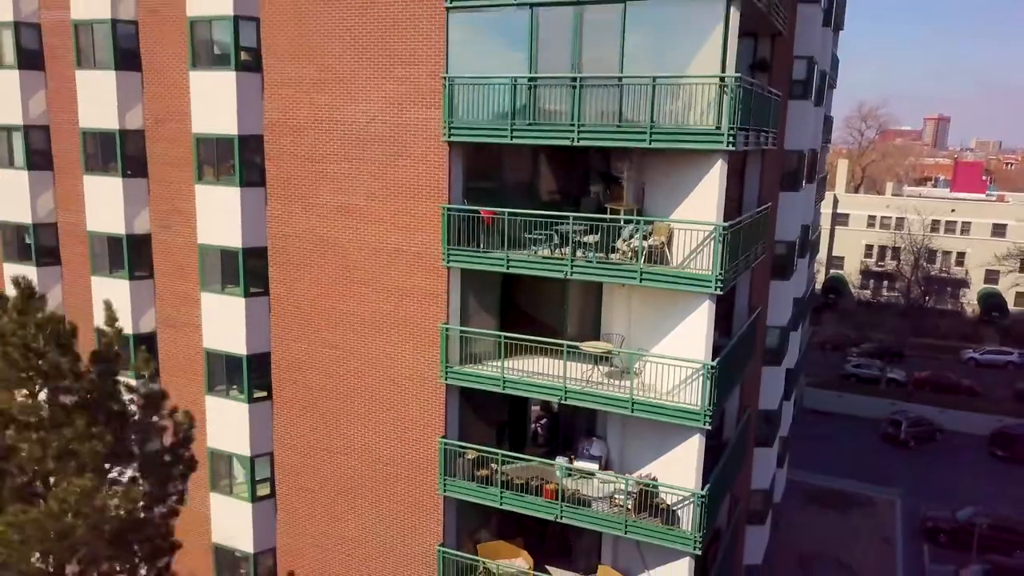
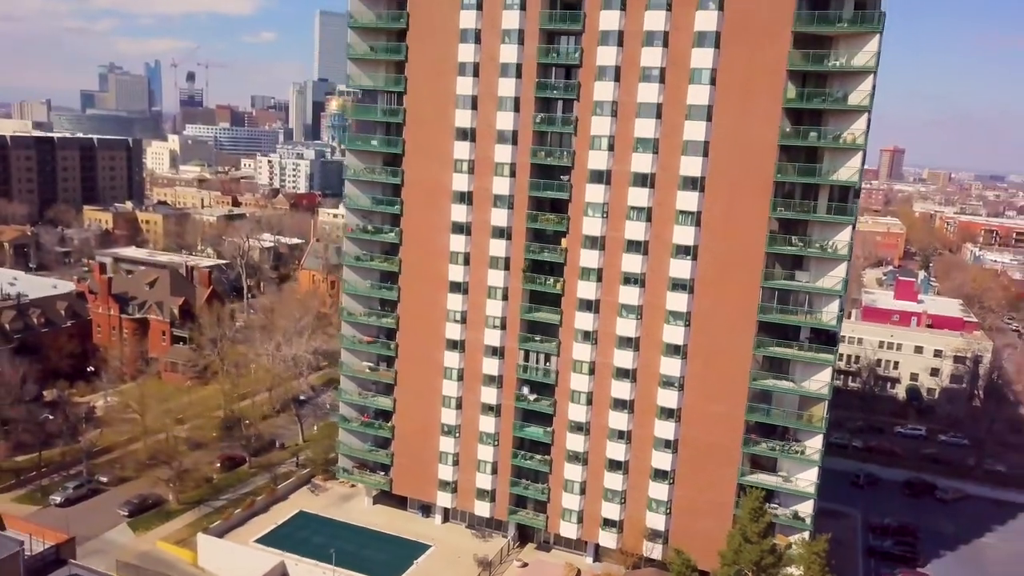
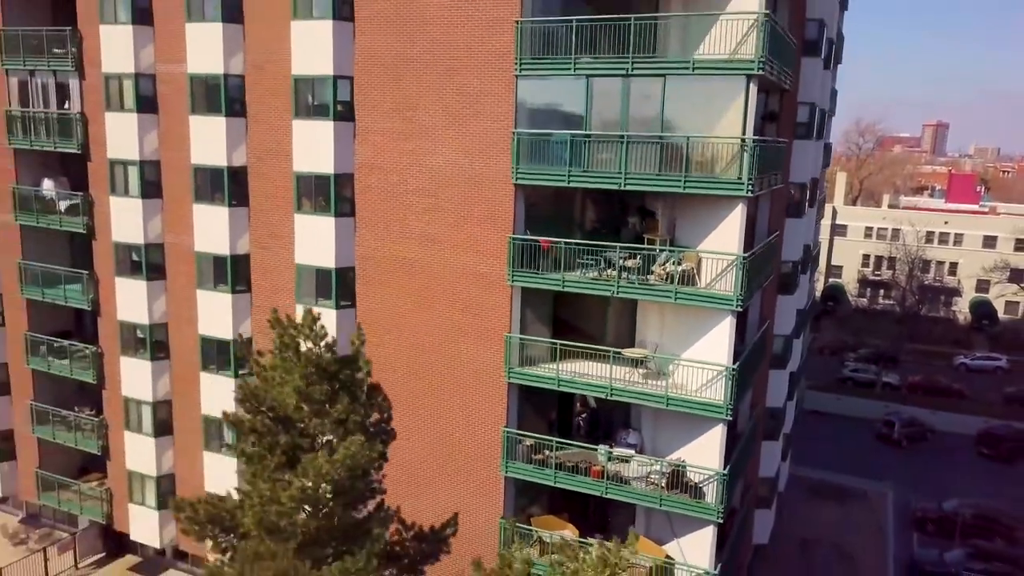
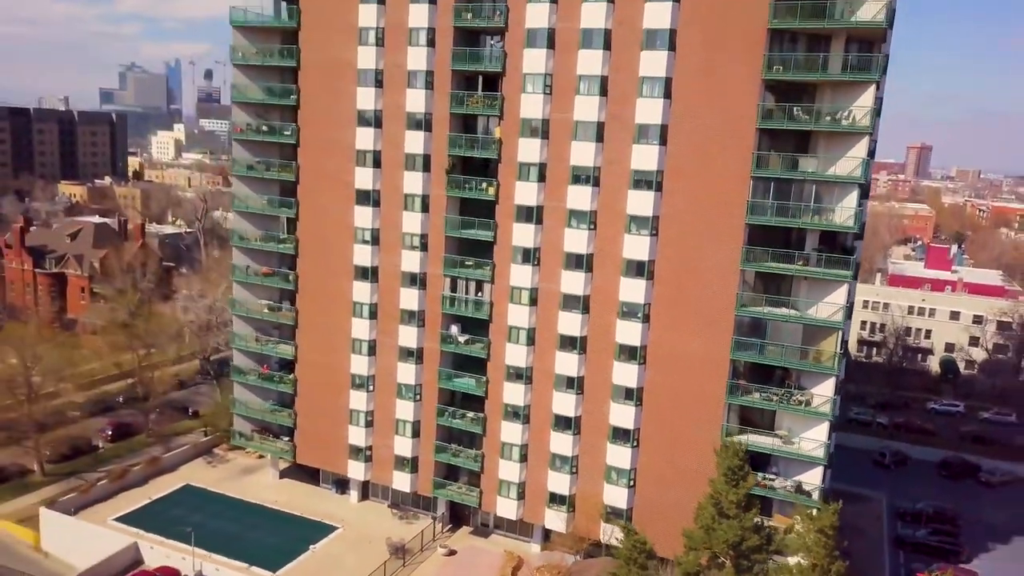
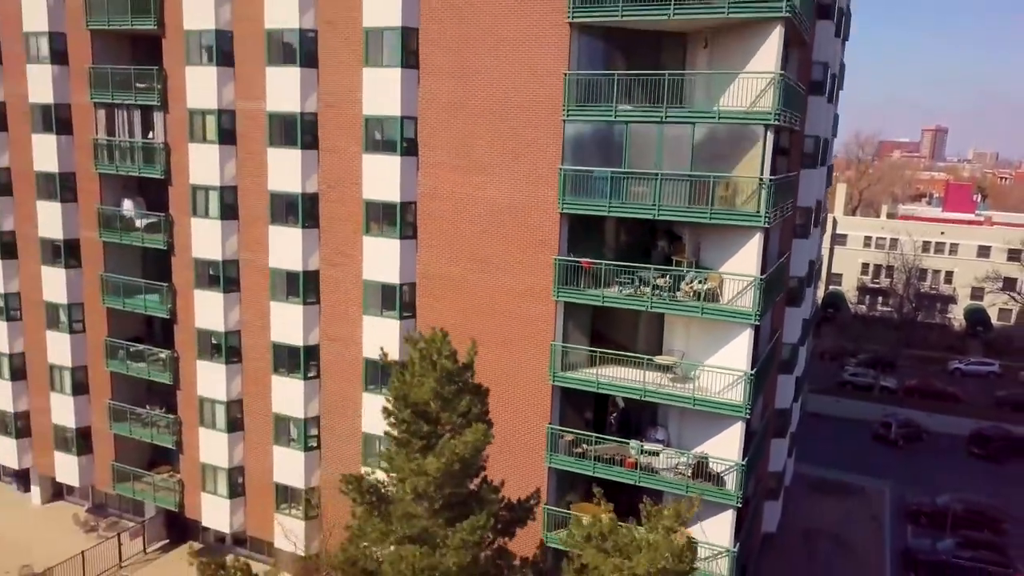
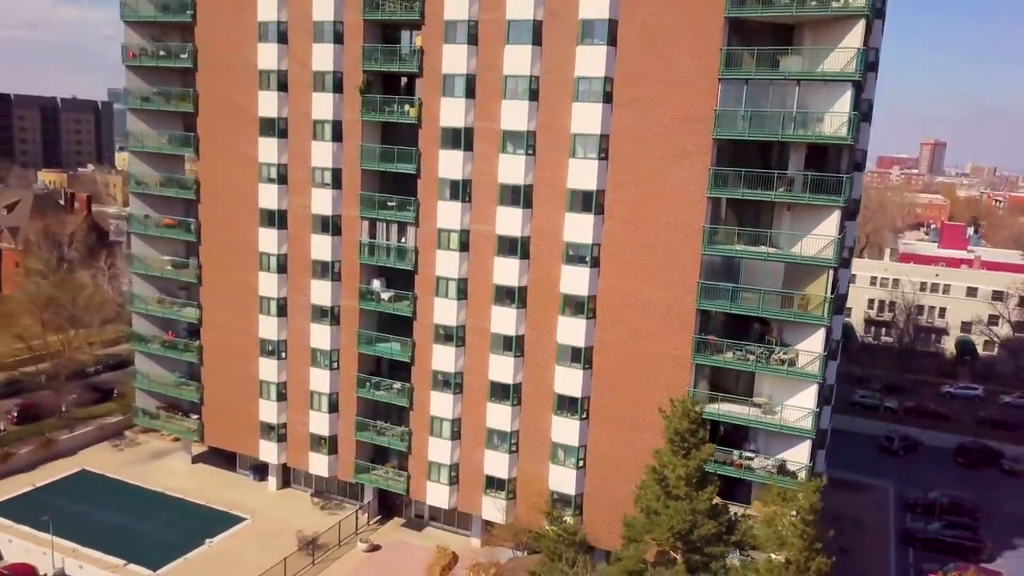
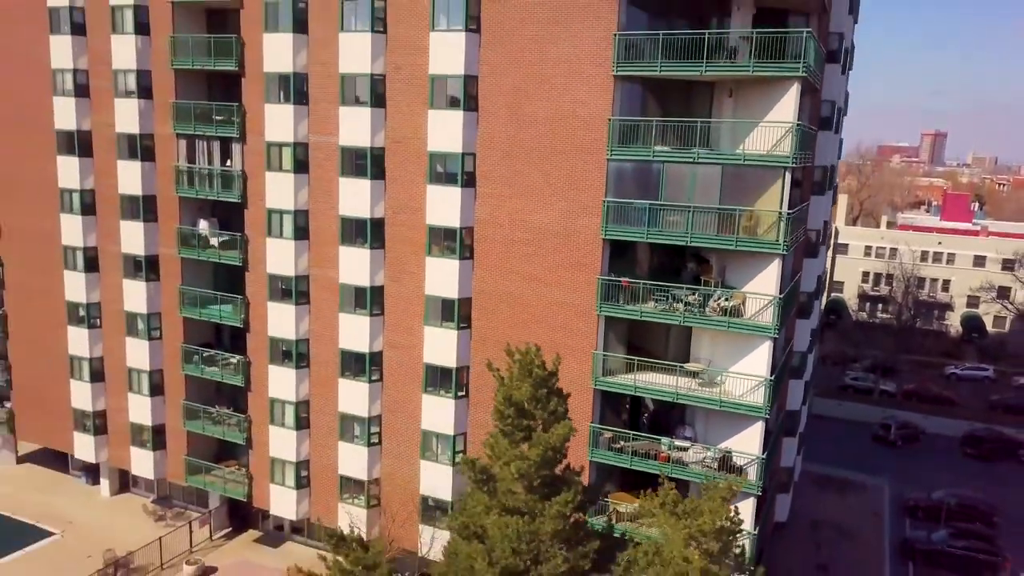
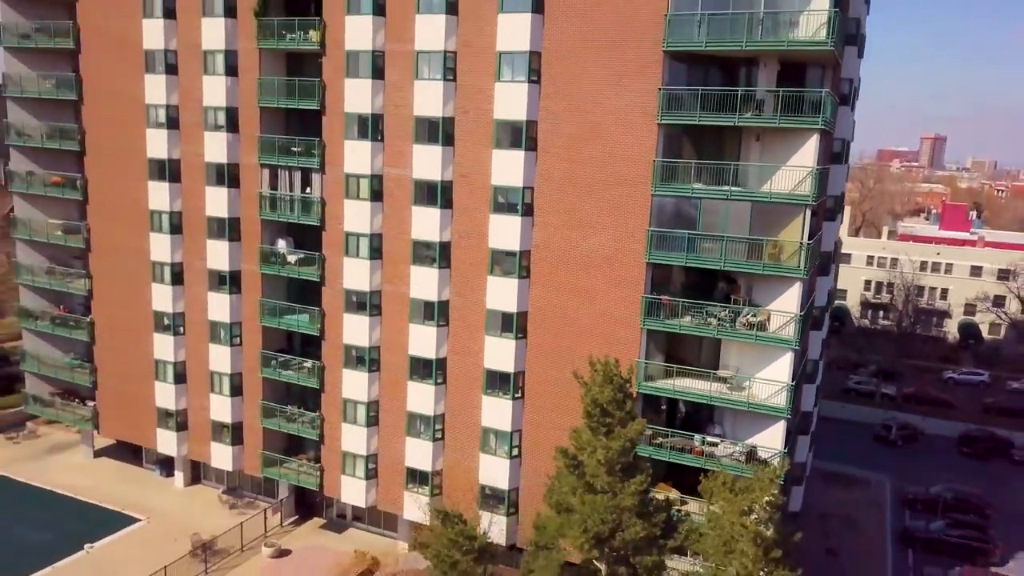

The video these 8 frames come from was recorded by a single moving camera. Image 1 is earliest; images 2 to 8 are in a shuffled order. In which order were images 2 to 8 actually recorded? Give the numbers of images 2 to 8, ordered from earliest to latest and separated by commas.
3, 5, 7, 8, 6, 4, 2
